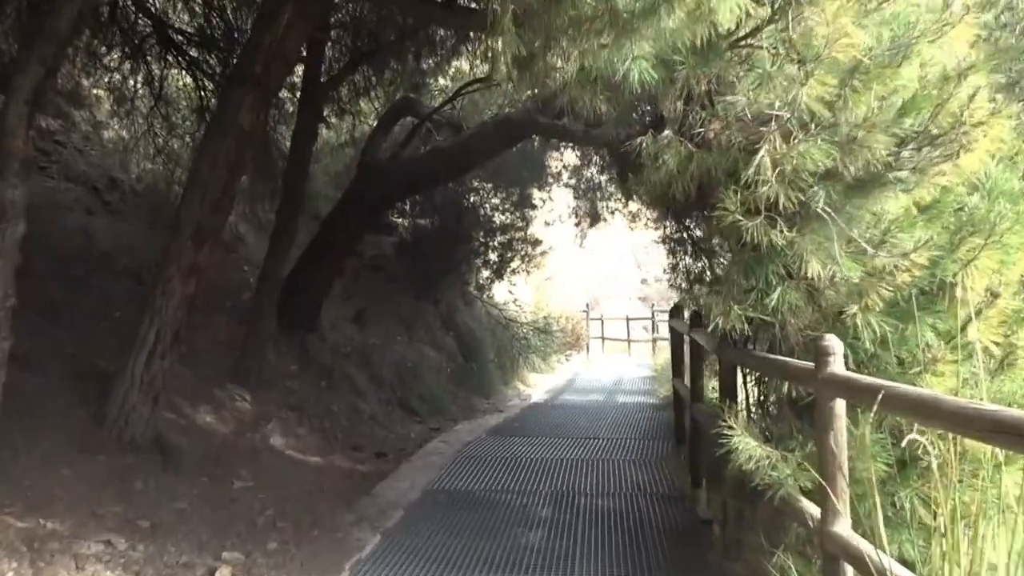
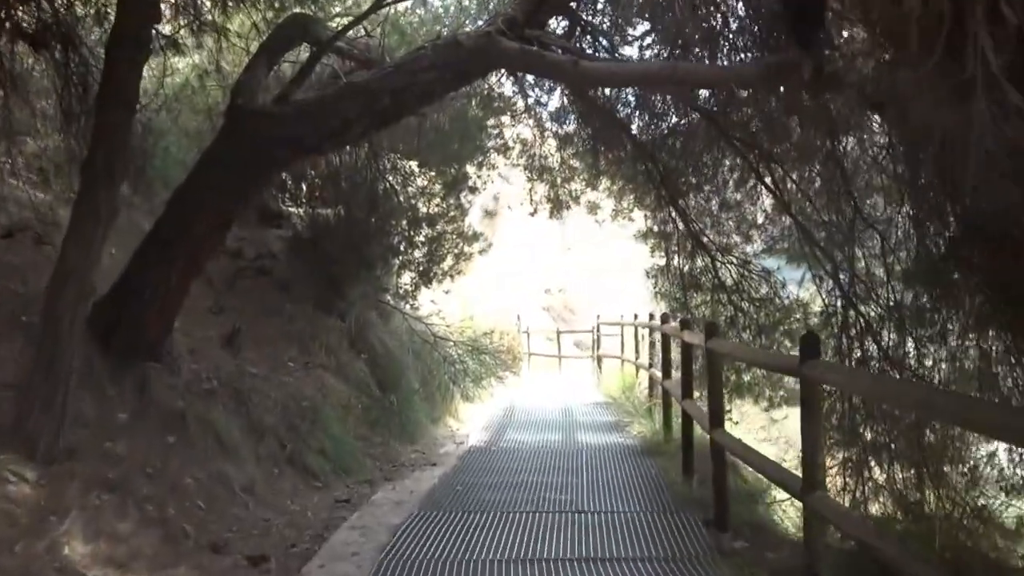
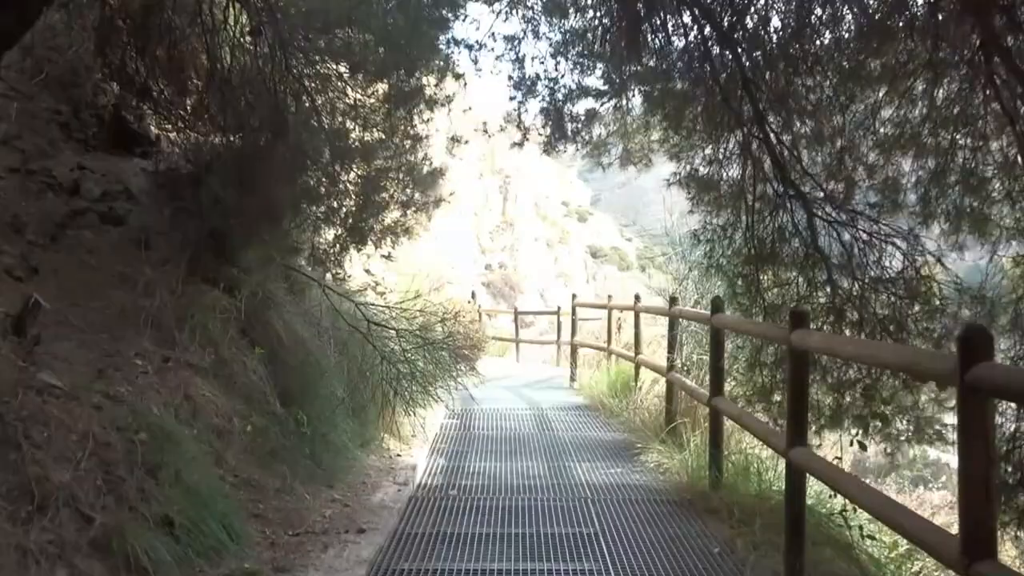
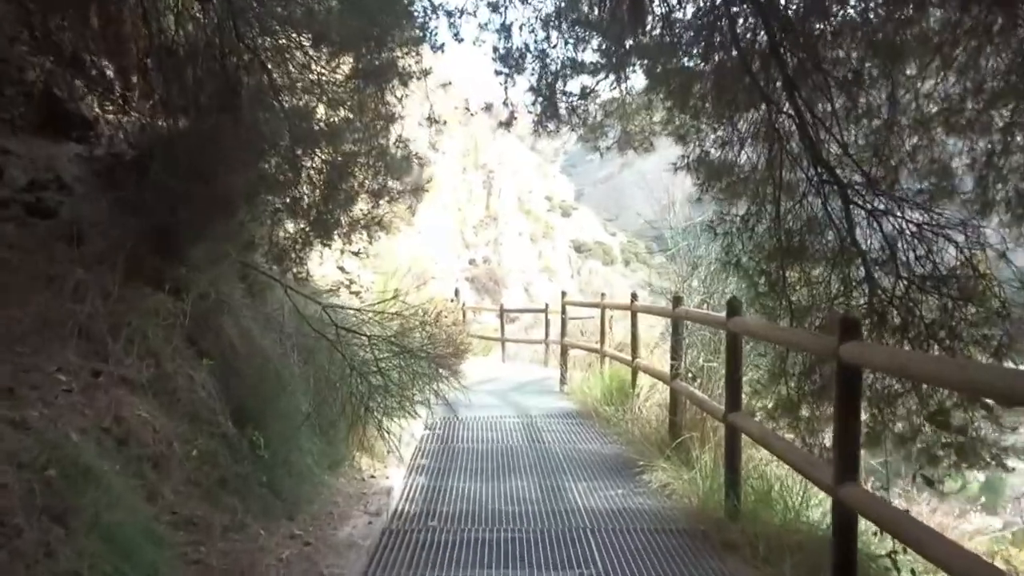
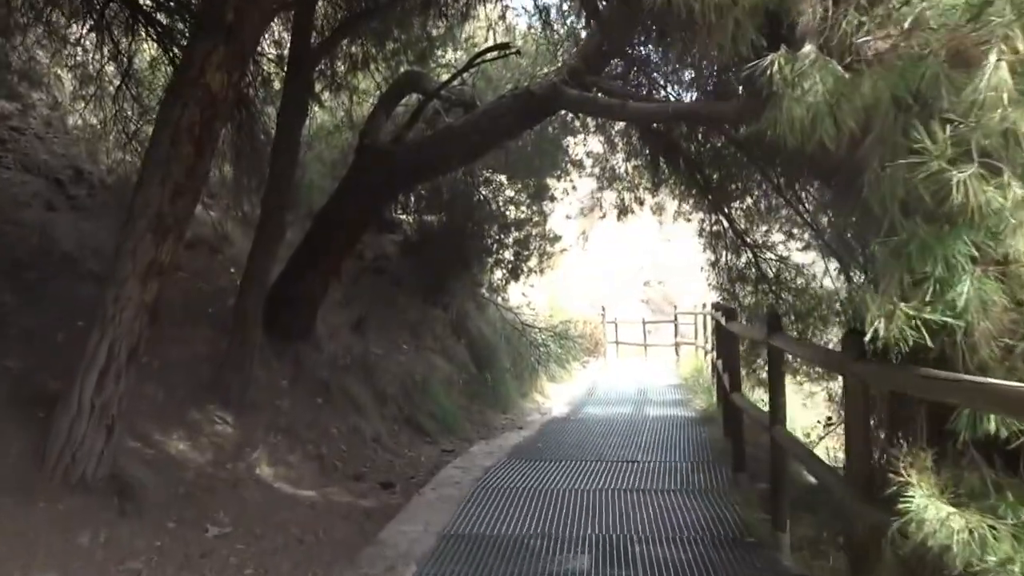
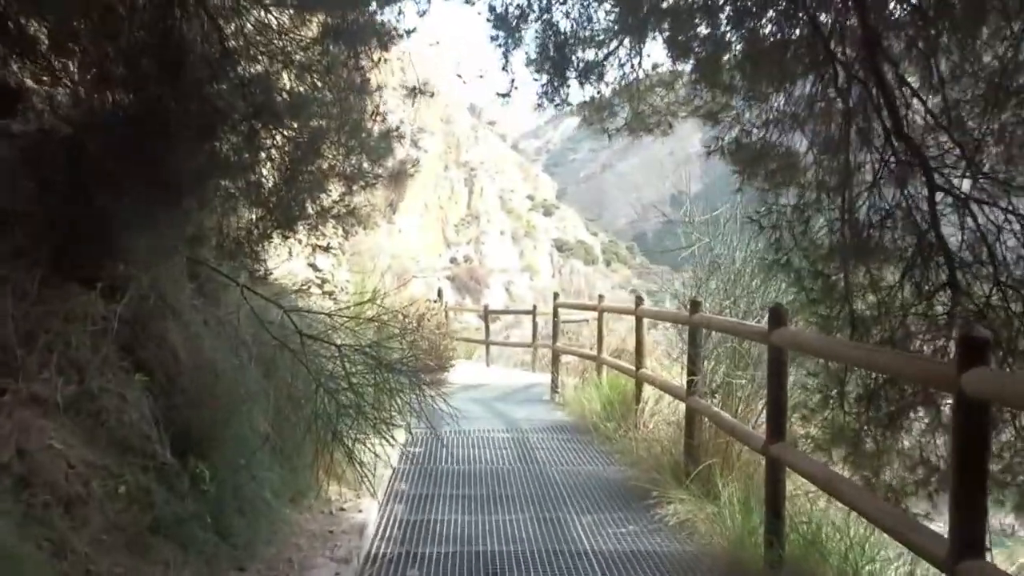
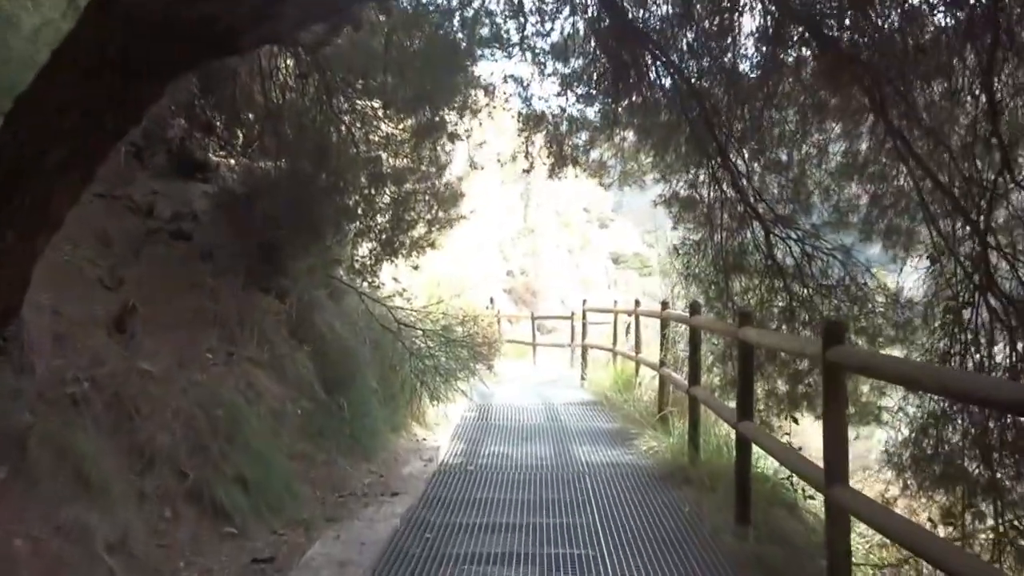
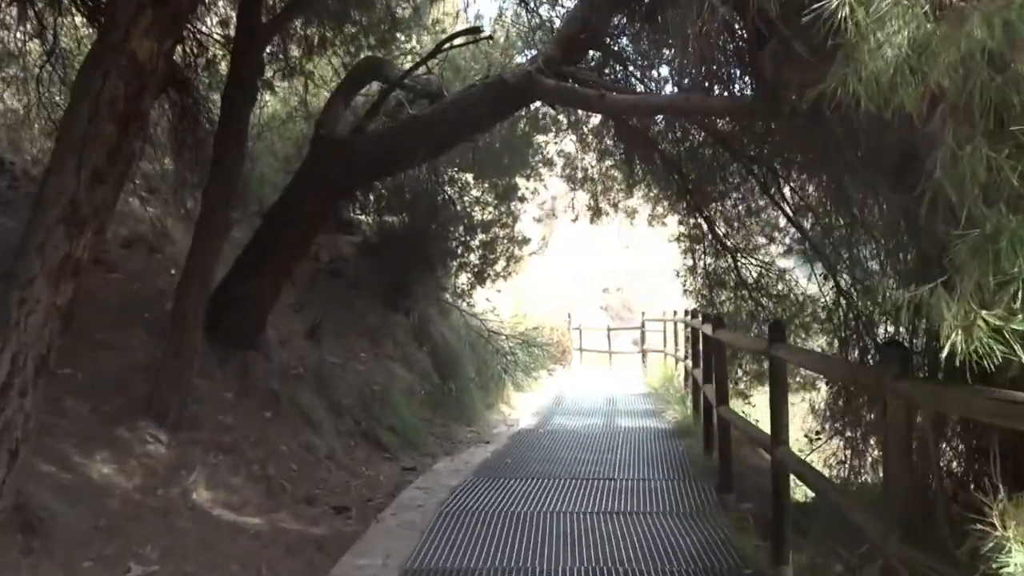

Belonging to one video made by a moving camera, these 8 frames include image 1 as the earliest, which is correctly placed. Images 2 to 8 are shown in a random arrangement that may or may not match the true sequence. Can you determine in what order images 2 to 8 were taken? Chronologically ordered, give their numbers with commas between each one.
5, 8, 2, 7, 3, 4, 6
